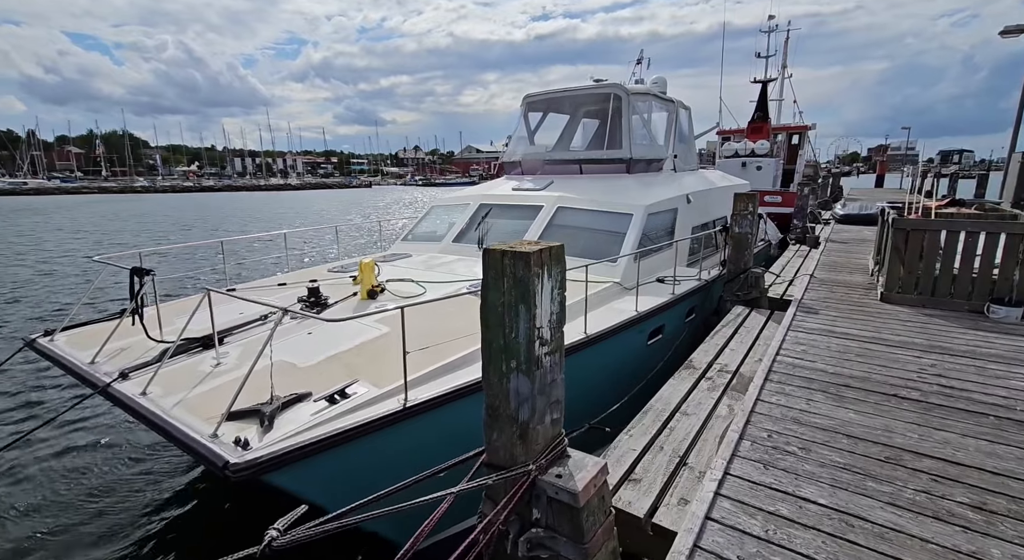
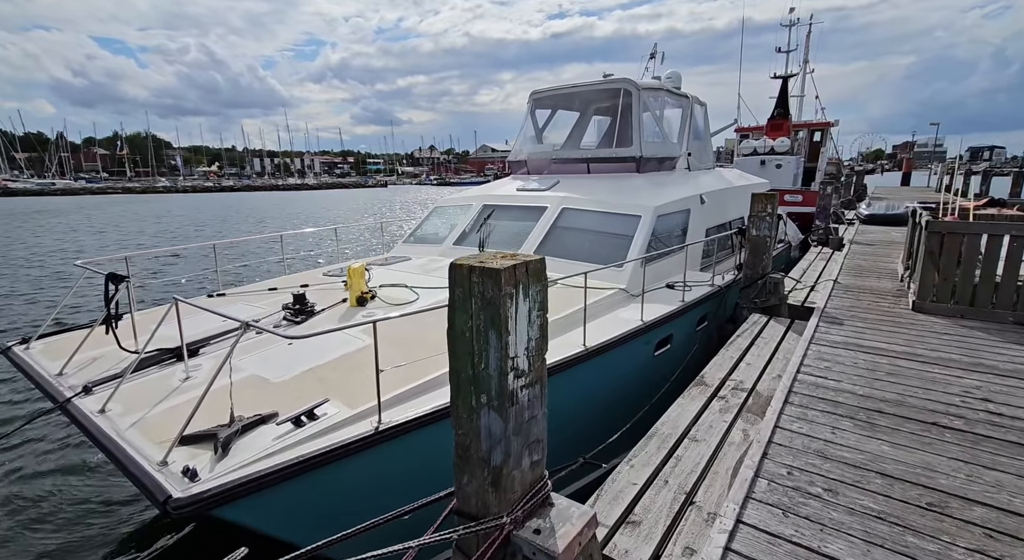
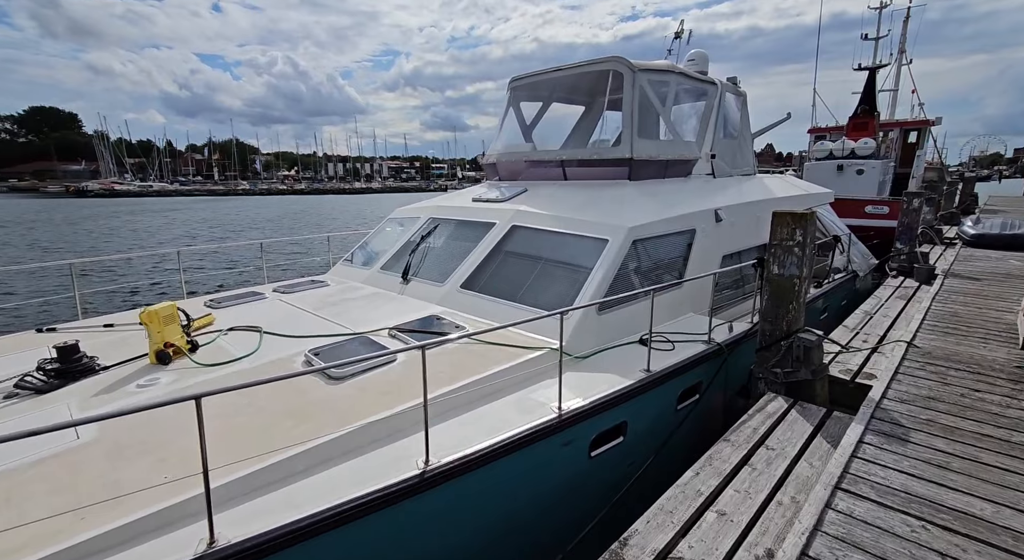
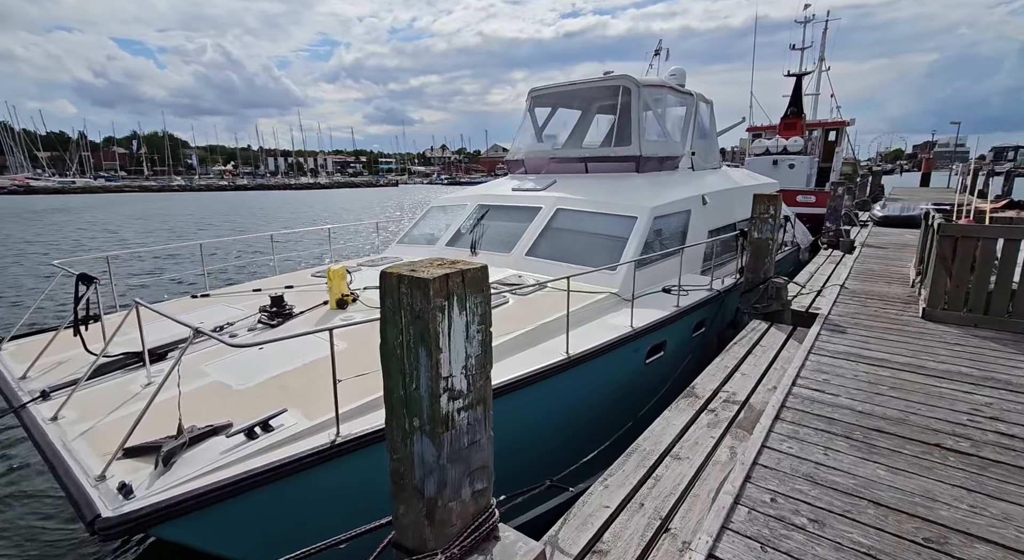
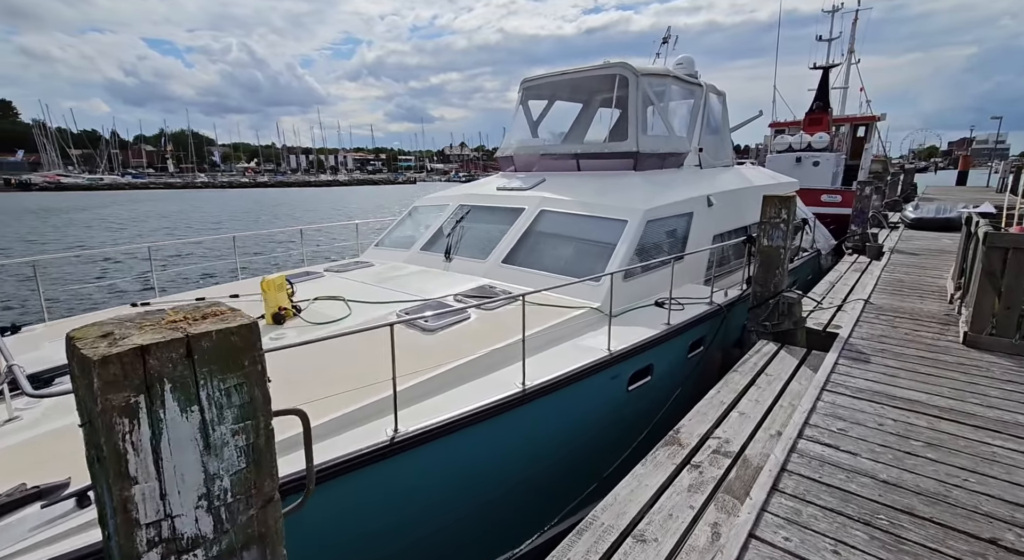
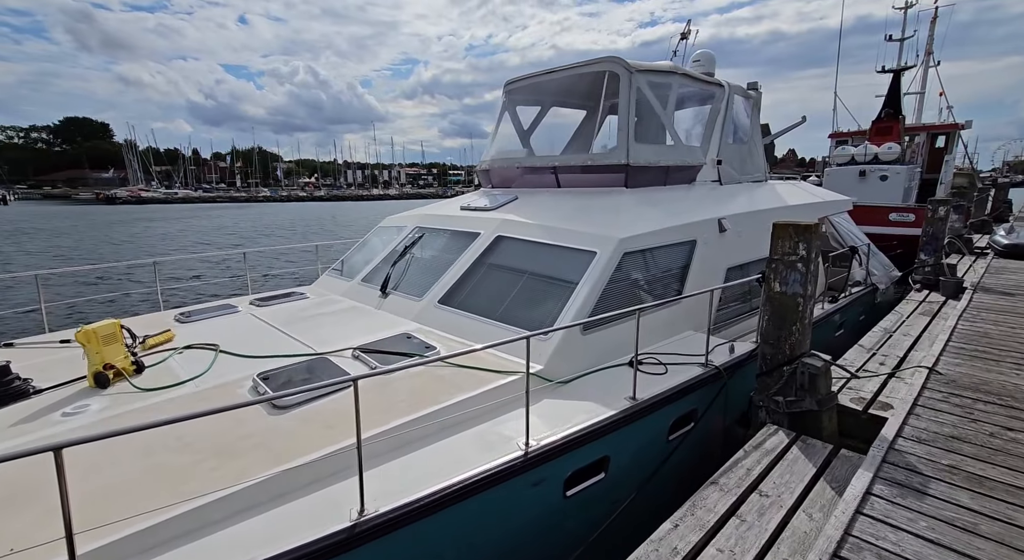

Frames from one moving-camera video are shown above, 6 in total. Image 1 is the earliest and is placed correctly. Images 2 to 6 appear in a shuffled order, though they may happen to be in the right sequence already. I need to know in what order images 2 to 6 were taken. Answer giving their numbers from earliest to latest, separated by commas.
2, 4, 5, 3, 6
